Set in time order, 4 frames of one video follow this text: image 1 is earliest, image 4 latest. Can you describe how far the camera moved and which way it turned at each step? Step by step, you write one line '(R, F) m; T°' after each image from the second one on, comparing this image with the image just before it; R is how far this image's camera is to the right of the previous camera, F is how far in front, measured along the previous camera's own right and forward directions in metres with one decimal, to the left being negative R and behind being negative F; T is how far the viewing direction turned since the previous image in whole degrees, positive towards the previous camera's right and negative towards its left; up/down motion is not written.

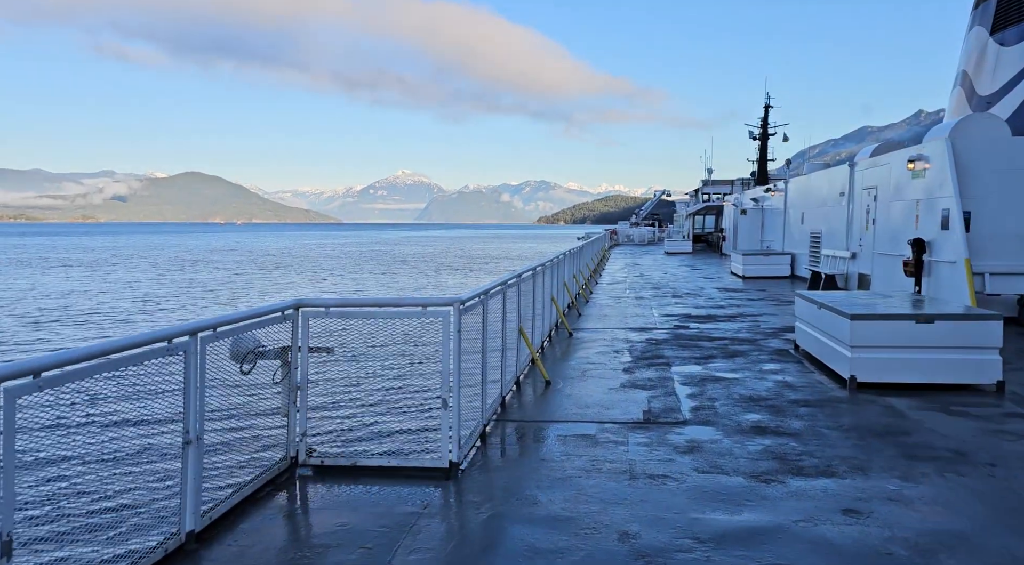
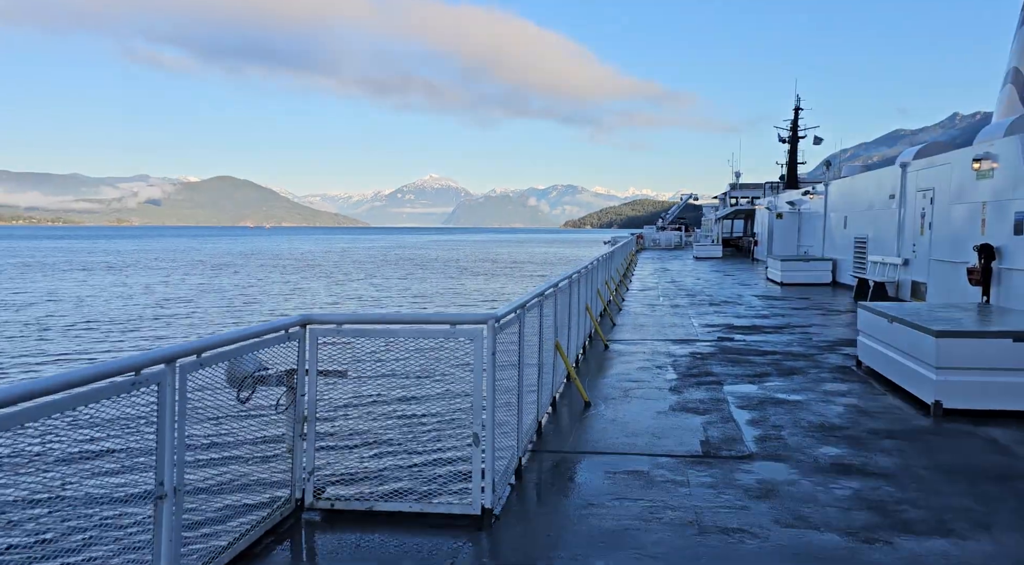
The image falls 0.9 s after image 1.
(-0.2, +1.0) m; -2°
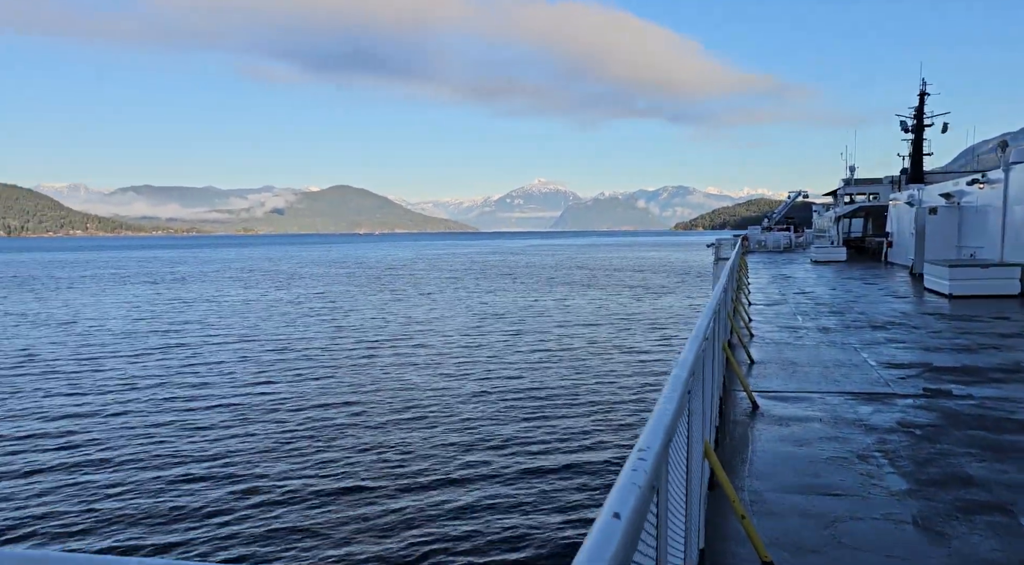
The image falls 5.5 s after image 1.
(-0.1, +4.2) m; -7°
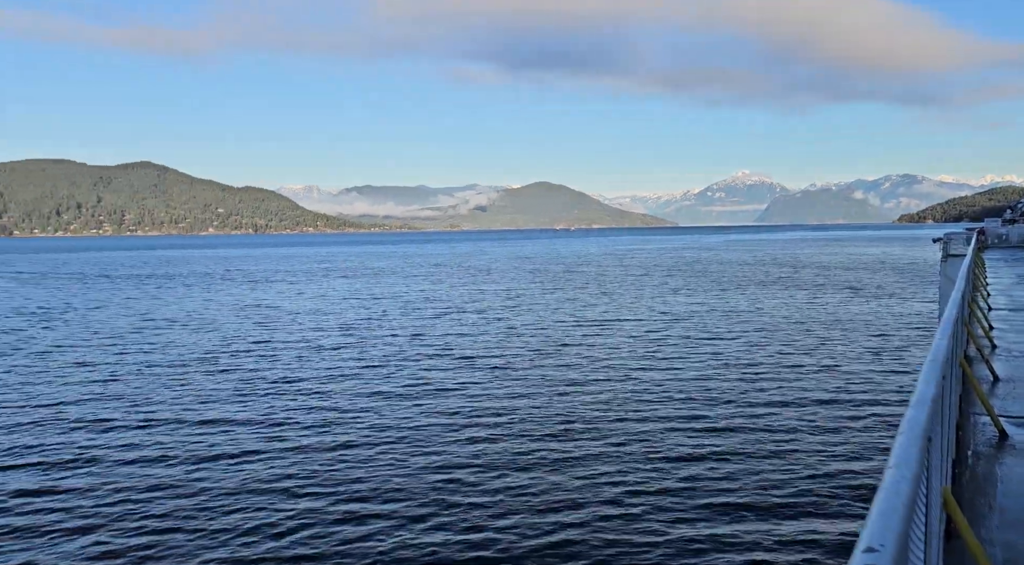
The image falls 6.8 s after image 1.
(+0.1, +0.8) m; -15°
